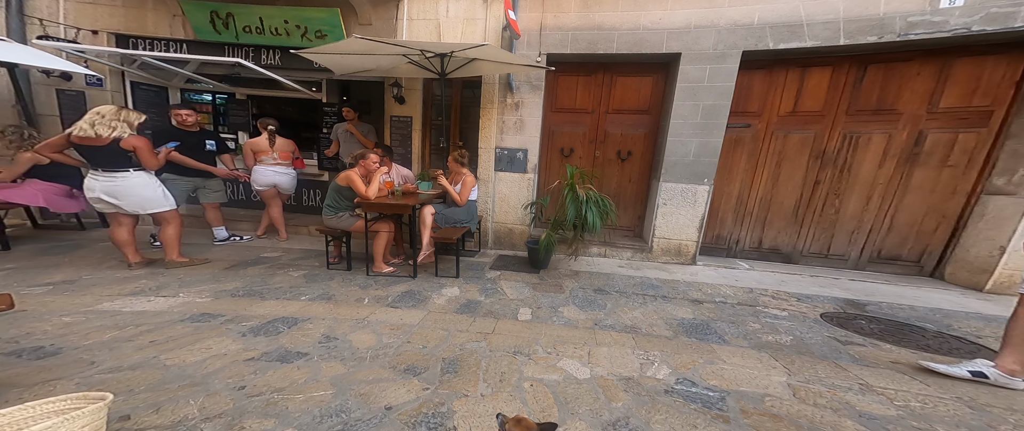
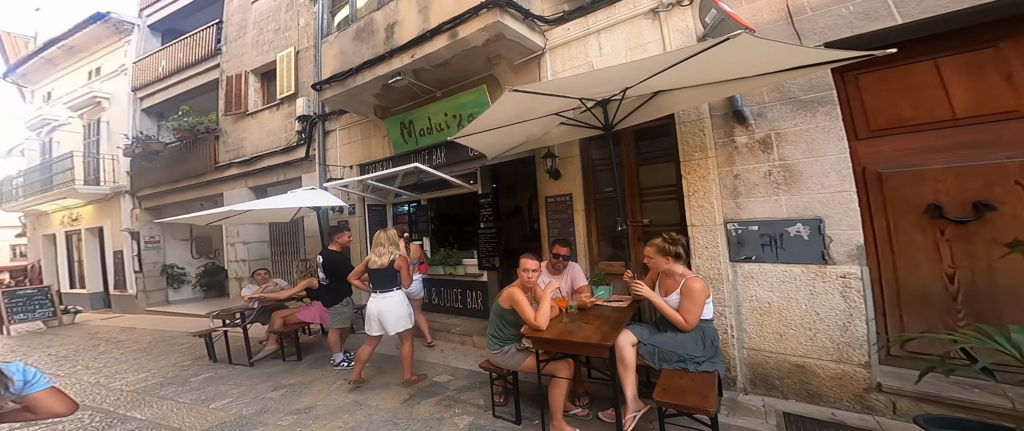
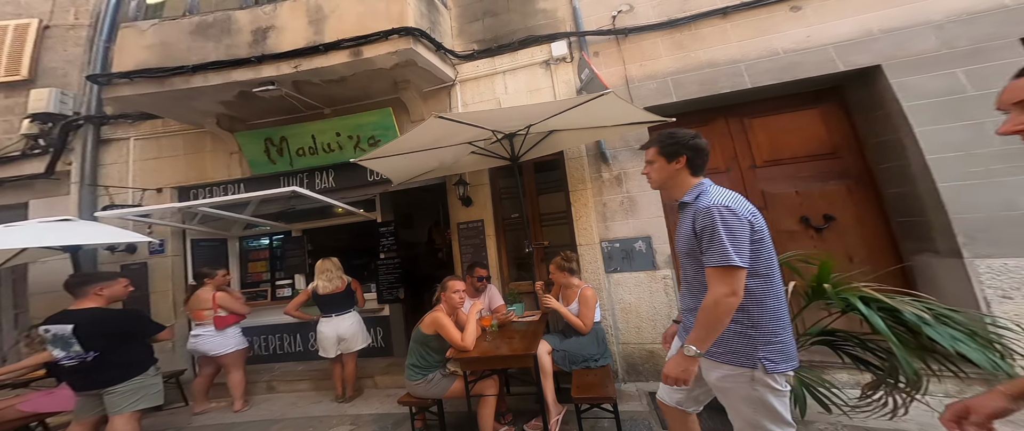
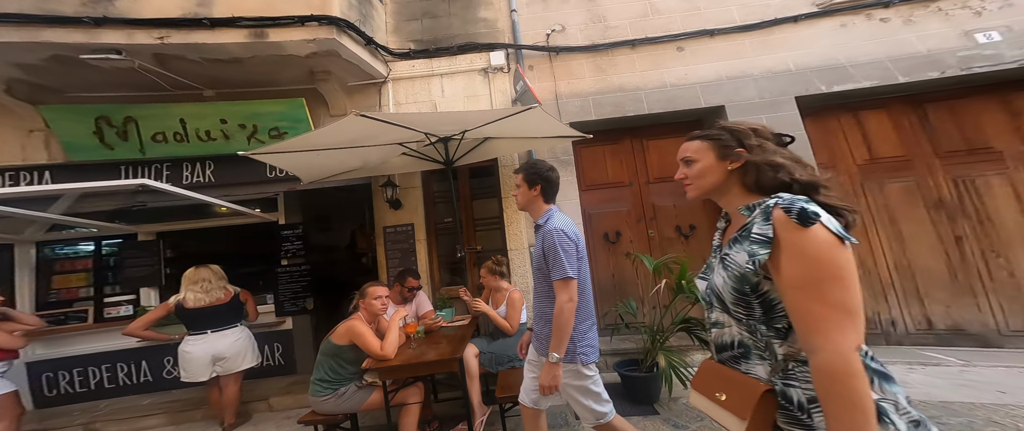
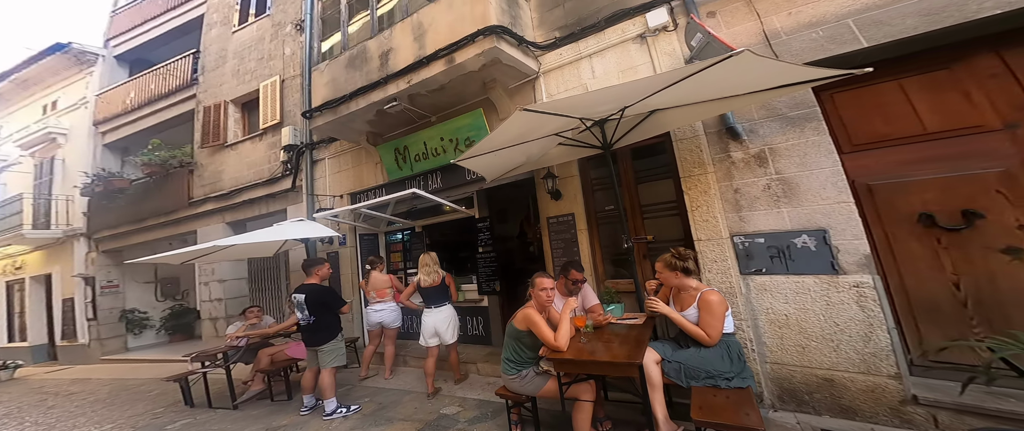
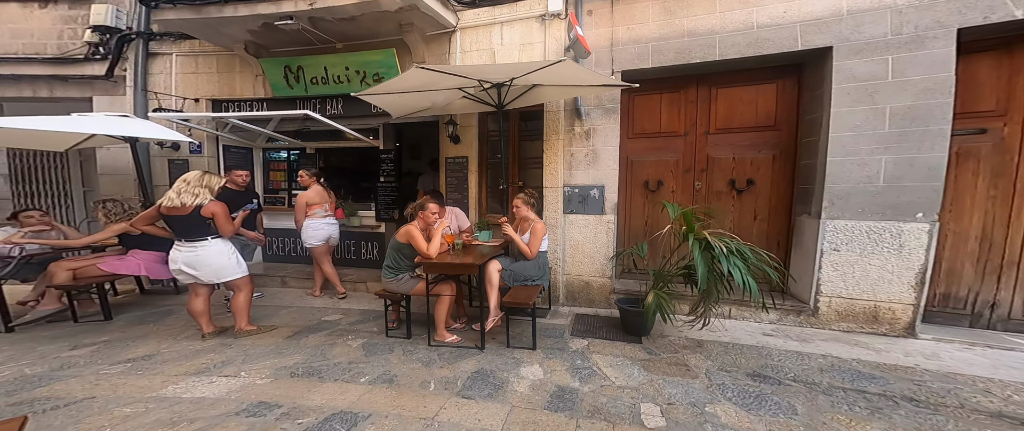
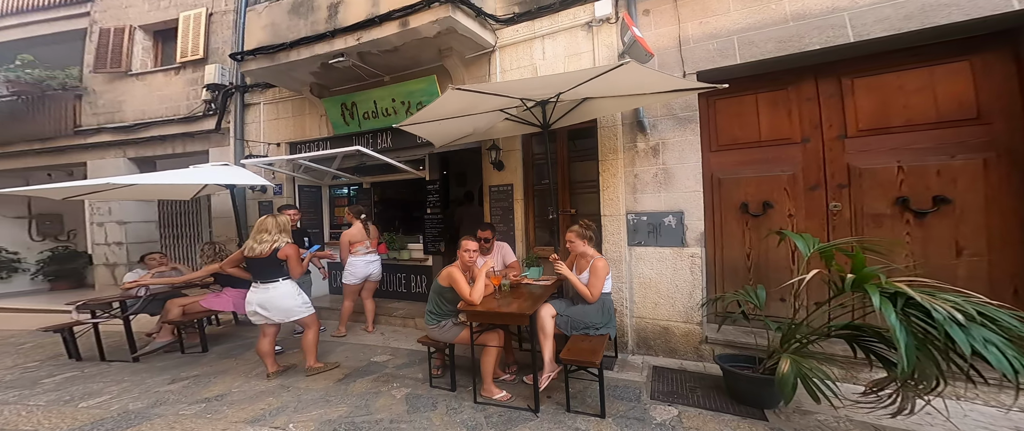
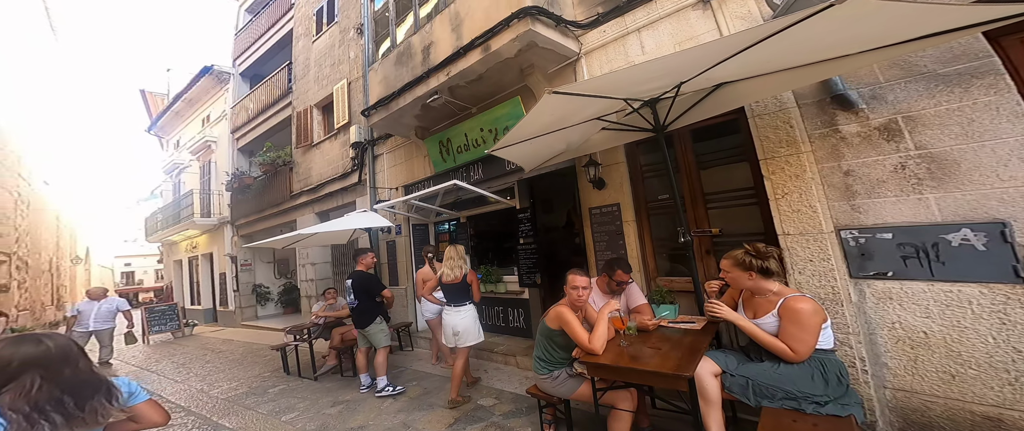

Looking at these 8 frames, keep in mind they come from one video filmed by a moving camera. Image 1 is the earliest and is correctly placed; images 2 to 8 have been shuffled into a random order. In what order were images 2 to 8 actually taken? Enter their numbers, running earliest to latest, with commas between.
6, 7, 2, 8, 5, 3, 4
